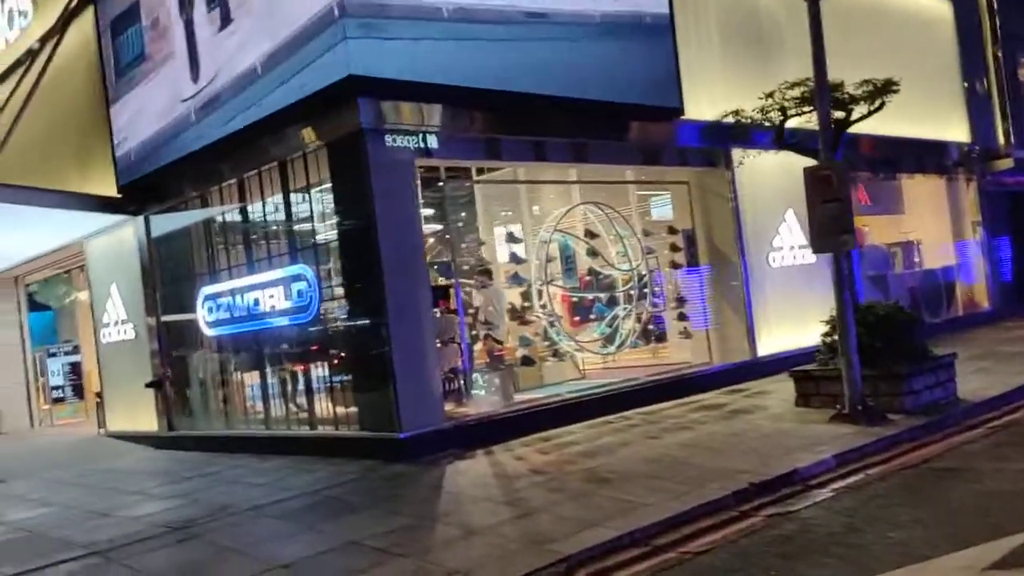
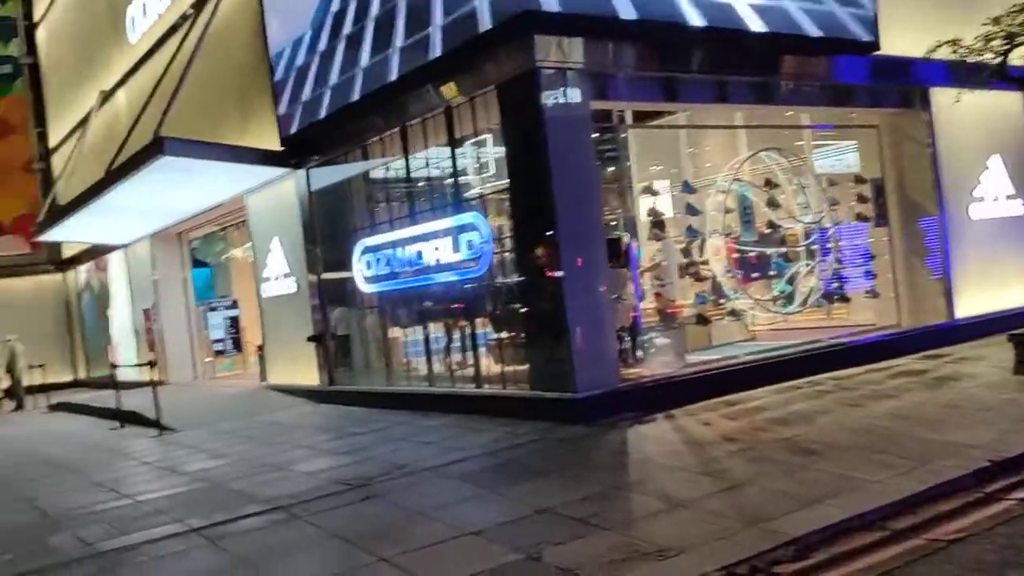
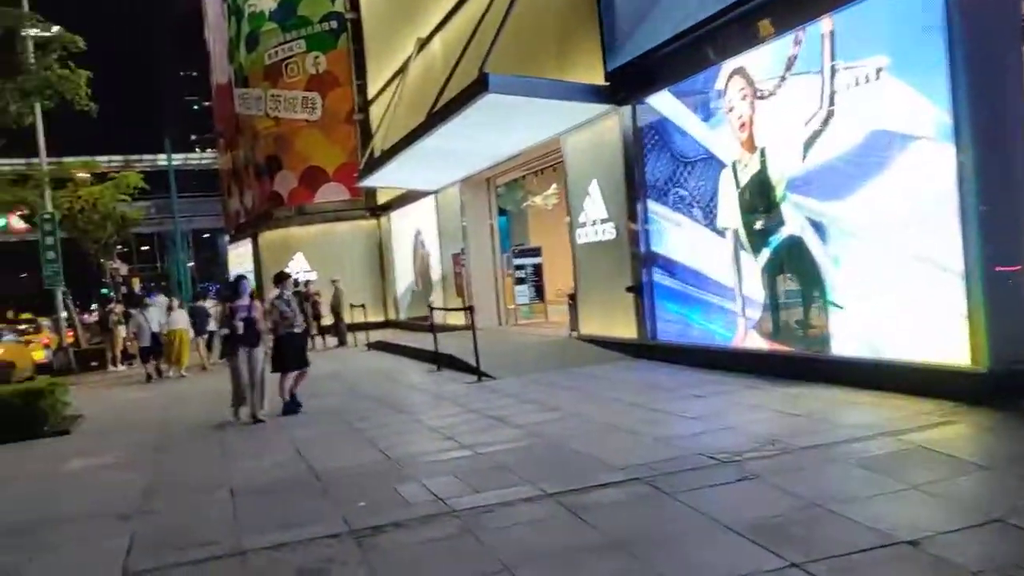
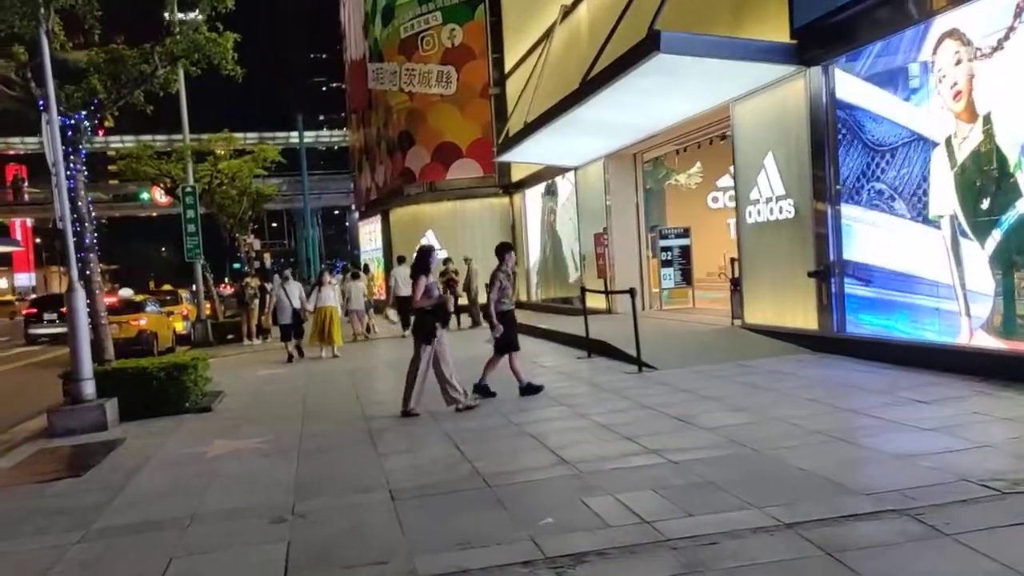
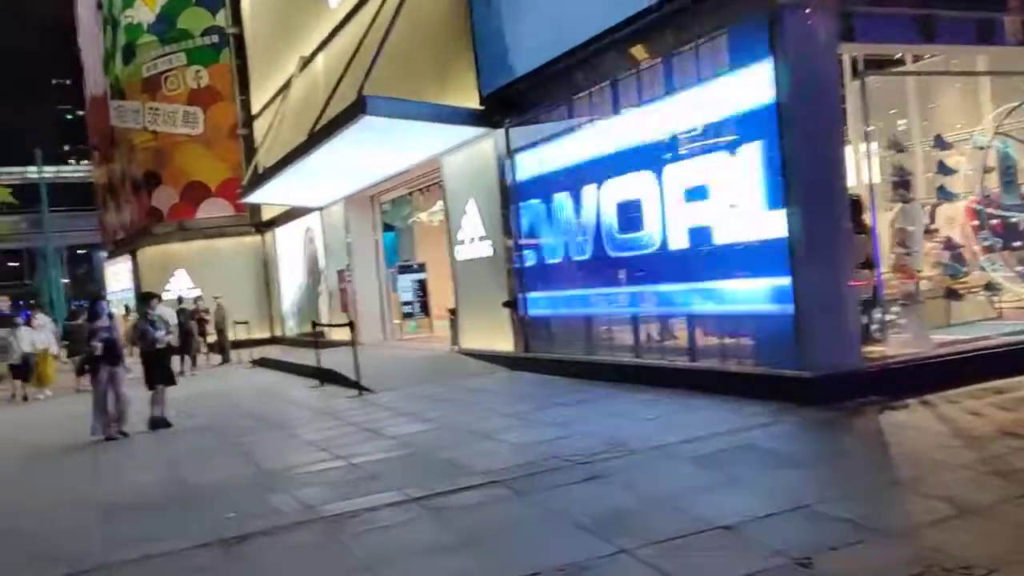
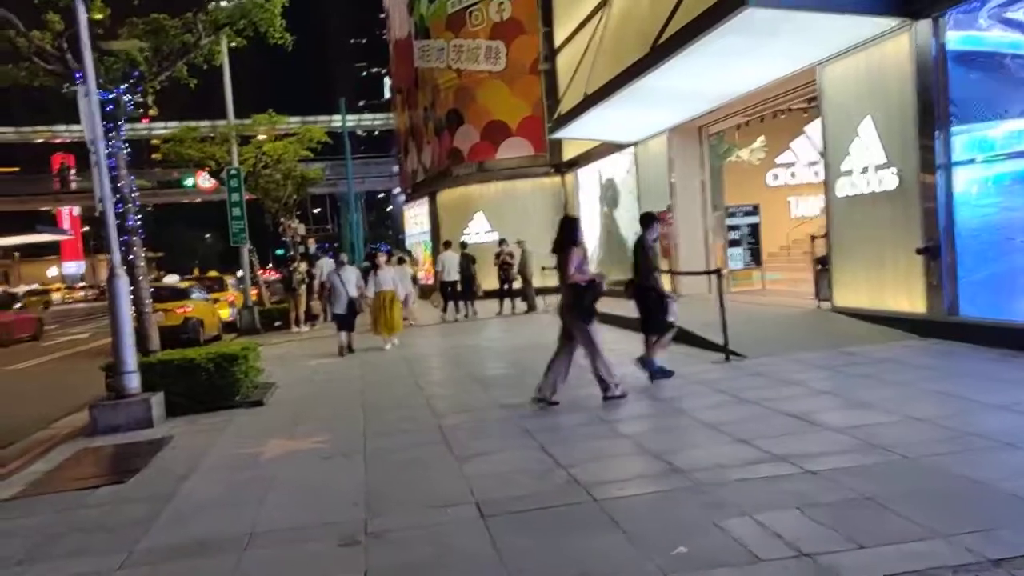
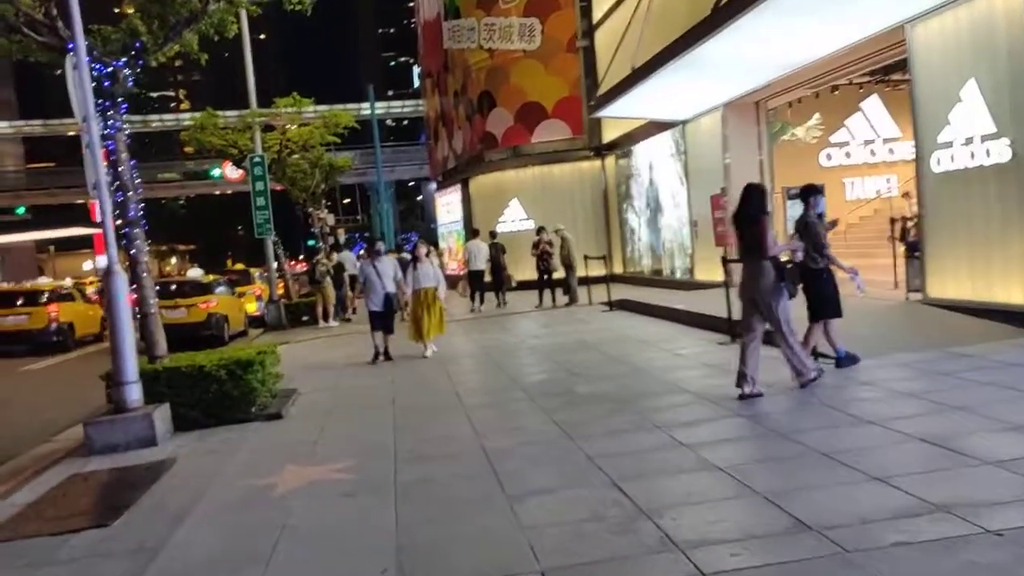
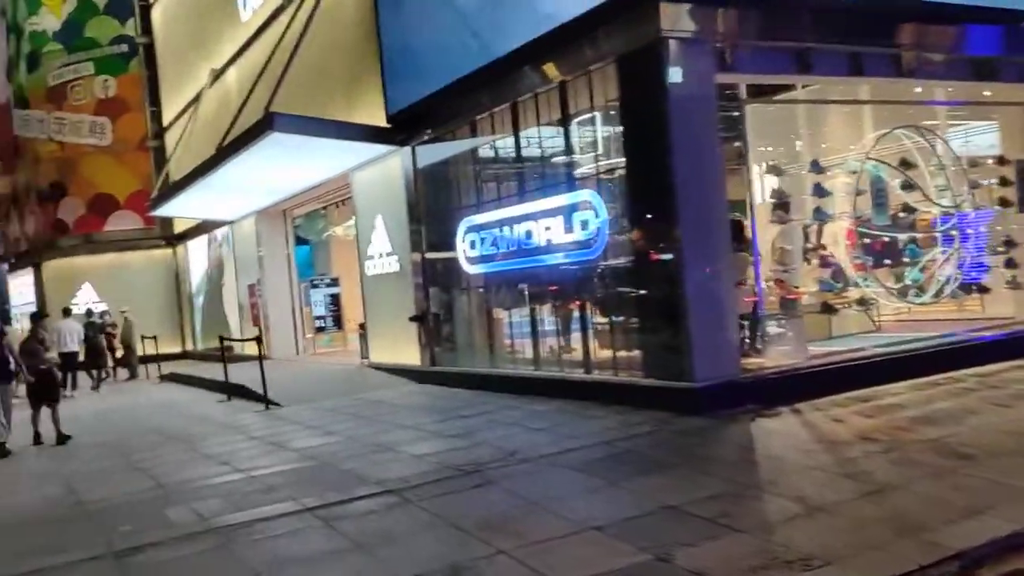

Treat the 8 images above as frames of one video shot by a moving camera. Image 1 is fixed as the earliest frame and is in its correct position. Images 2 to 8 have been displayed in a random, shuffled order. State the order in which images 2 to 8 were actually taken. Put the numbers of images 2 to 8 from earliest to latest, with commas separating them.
2, 8, 5, 3, 4, 6, 7
